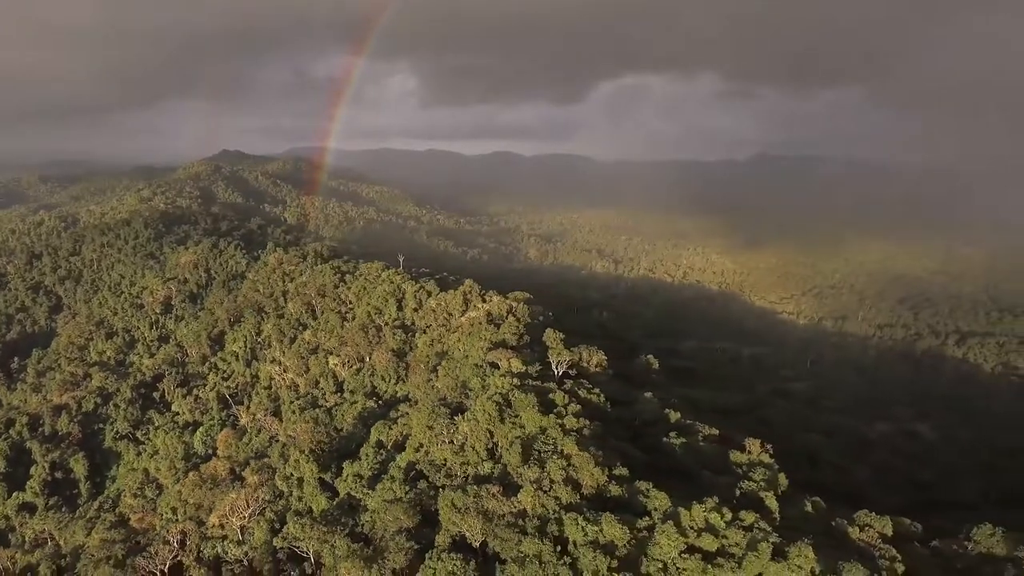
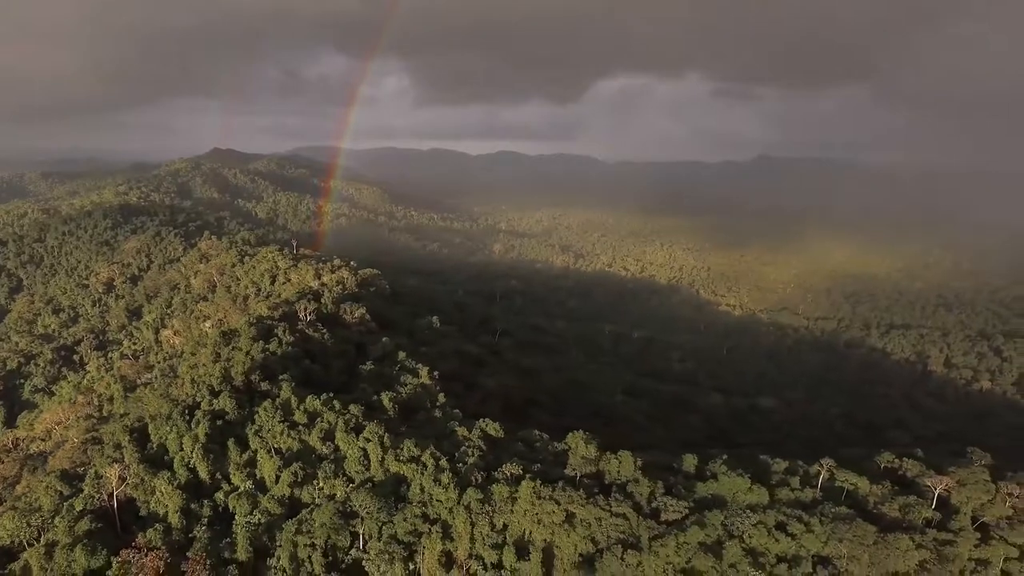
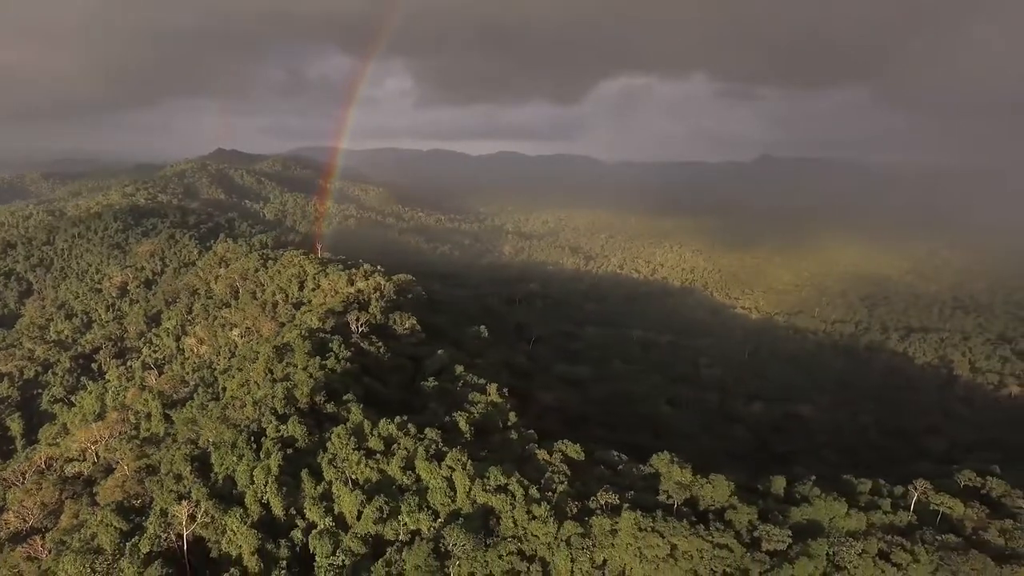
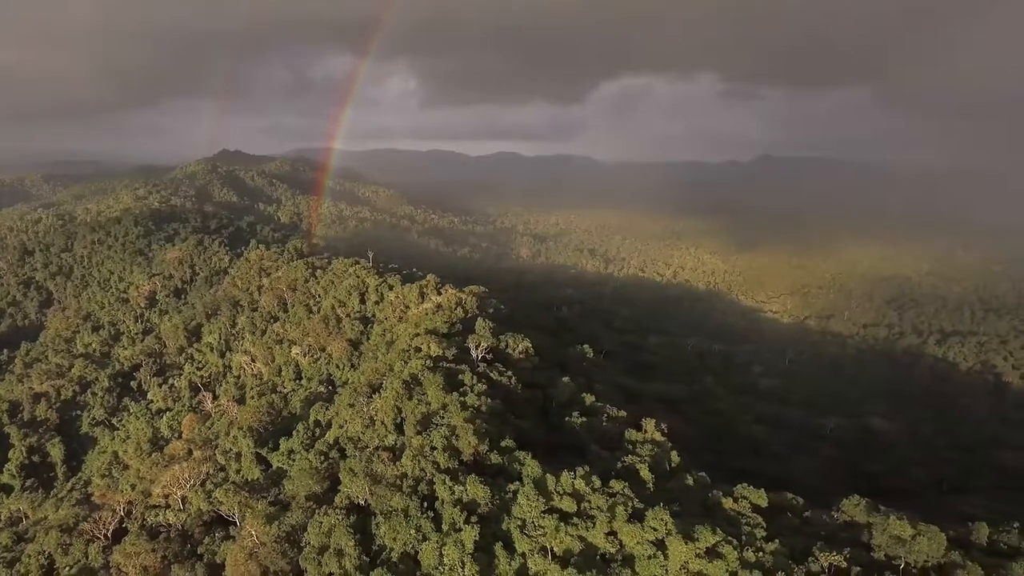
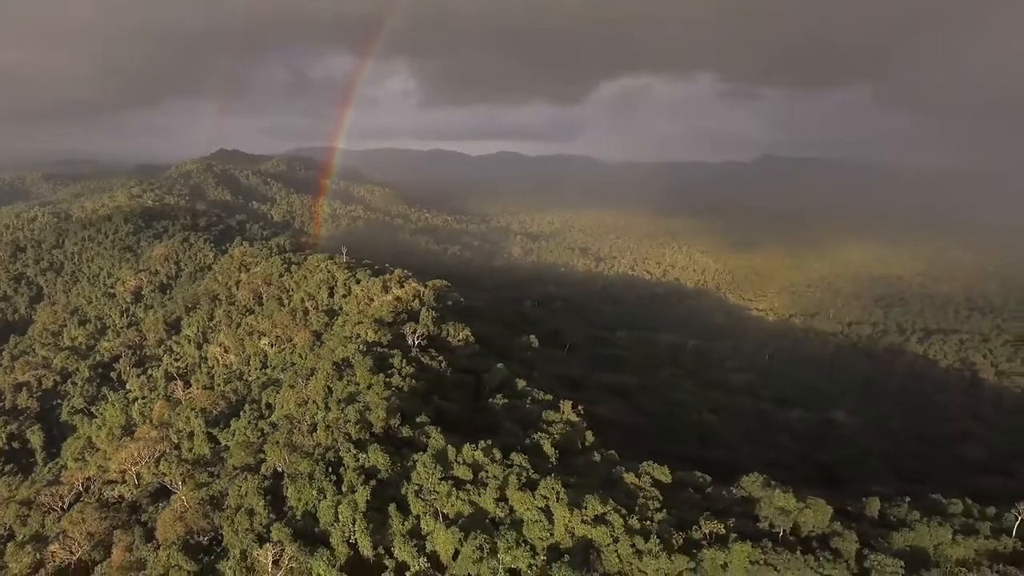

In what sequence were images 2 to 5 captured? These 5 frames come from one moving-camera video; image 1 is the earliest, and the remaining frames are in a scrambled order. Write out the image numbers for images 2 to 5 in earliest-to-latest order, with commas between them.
4, 5, 3, 2
